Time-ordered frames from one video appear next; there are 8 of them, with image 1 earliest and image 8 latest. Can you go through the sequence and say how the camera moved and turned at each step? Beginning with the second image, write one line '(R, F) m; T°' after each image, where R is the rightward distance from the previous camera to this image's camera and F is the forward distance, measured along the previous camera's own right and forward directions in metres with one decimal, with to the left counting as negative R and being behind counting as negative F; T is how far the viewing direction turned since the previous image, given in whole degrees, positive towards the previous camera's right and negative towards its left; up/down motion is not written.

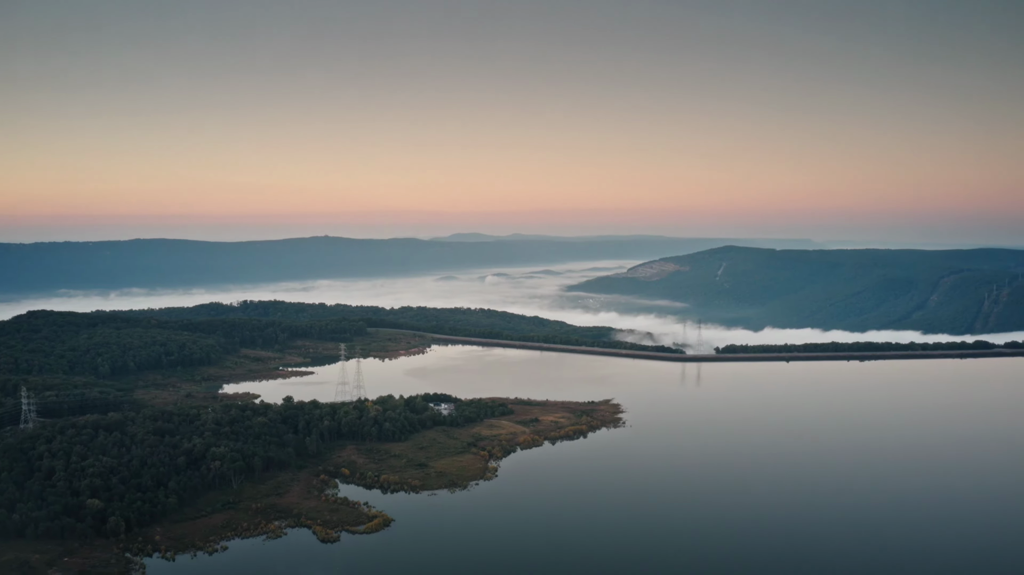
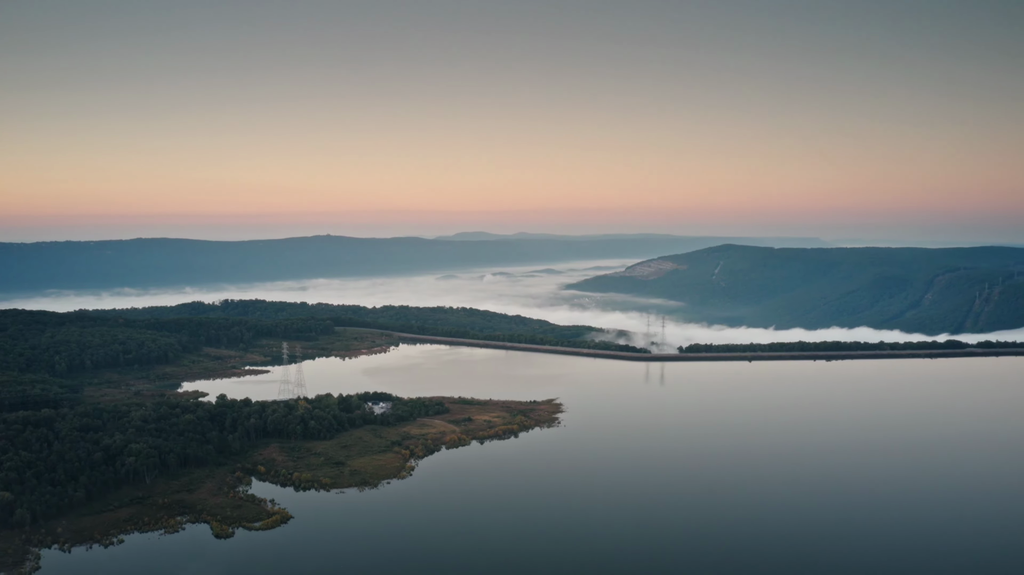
(+4.6, -0.4) m; -1°
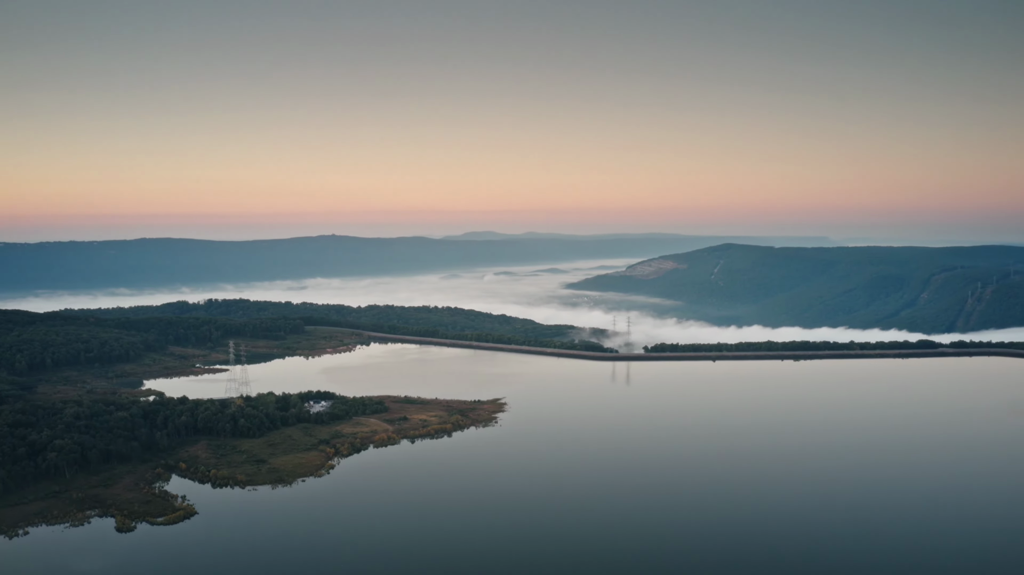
(+4.6, -0.4) m; -1°
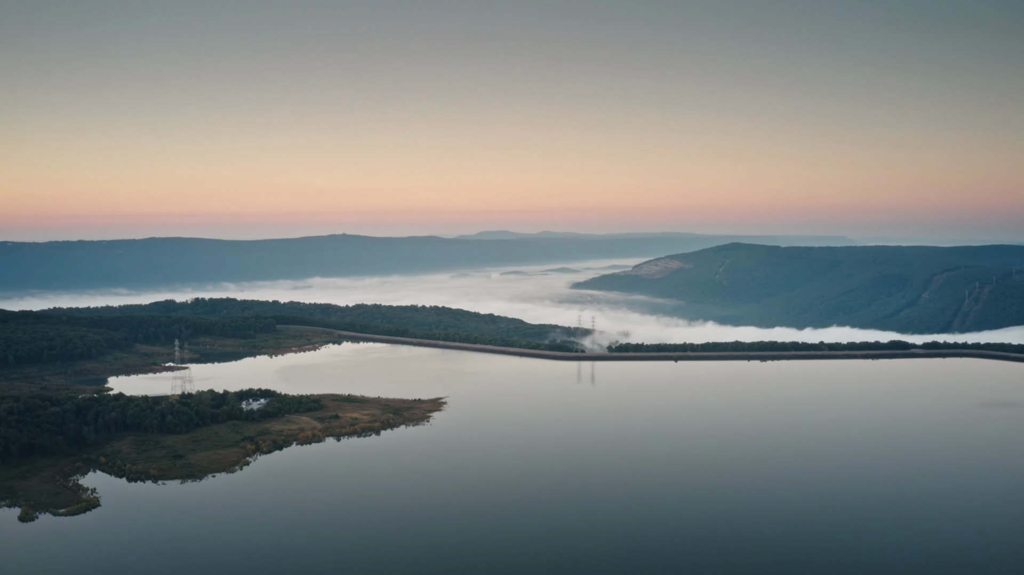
(+5.5, -0.6) m; -2°
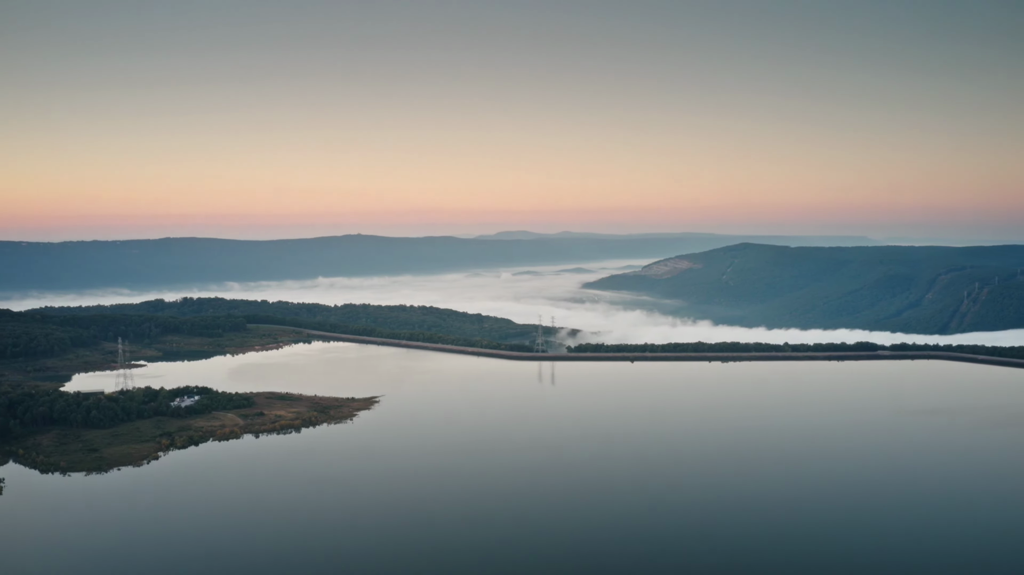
(+6.6, -0.7) m; -2°
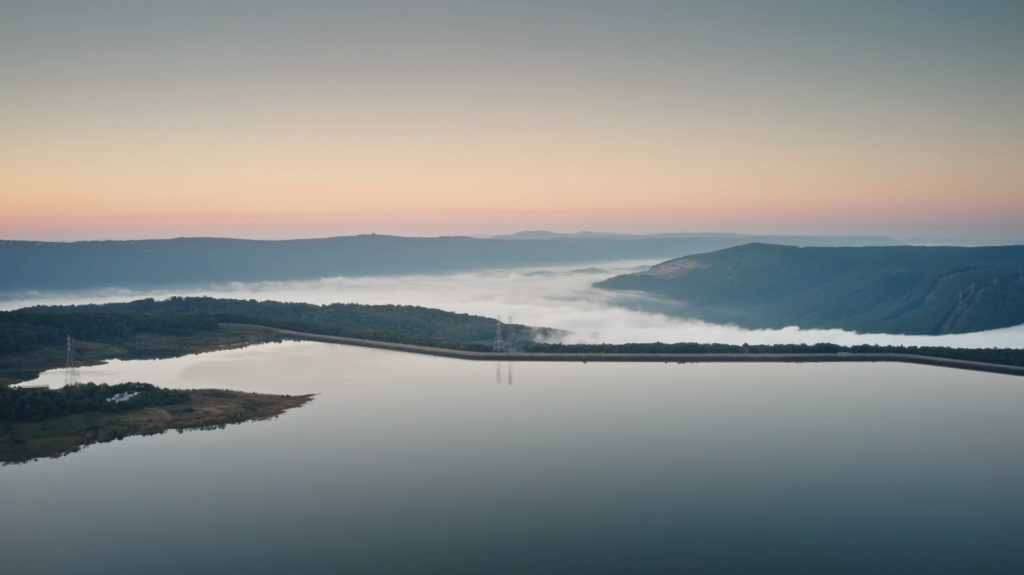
(+6.9, -1.2) m; -2°
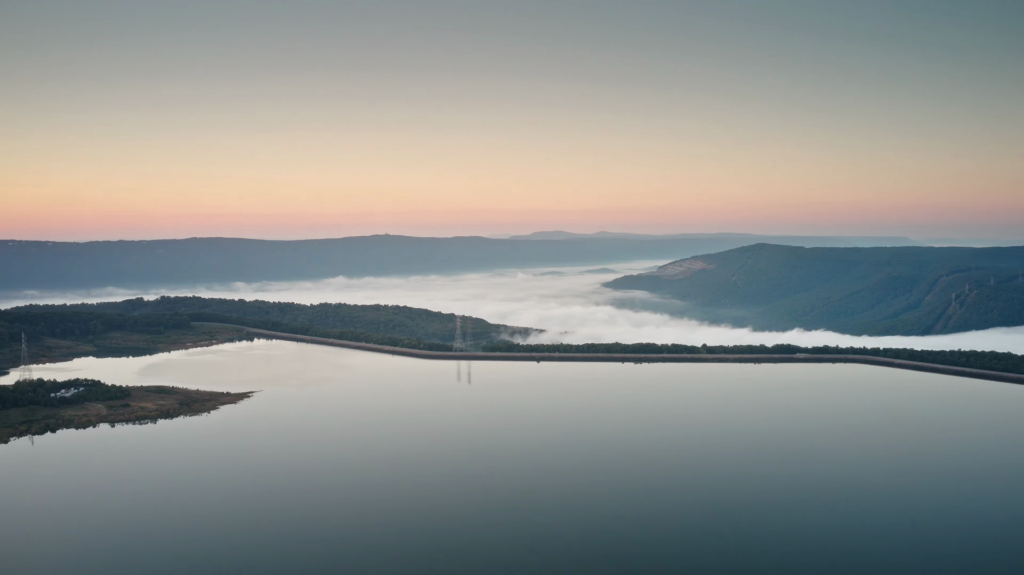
(+6.7, -1.0) m; -2°
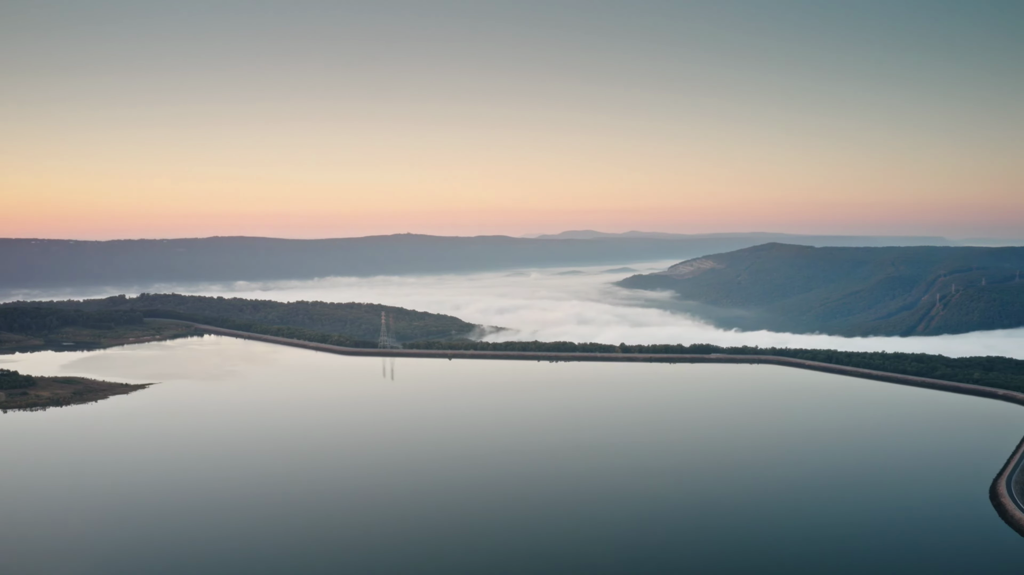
(+13.0, -2.0) m; -3°
